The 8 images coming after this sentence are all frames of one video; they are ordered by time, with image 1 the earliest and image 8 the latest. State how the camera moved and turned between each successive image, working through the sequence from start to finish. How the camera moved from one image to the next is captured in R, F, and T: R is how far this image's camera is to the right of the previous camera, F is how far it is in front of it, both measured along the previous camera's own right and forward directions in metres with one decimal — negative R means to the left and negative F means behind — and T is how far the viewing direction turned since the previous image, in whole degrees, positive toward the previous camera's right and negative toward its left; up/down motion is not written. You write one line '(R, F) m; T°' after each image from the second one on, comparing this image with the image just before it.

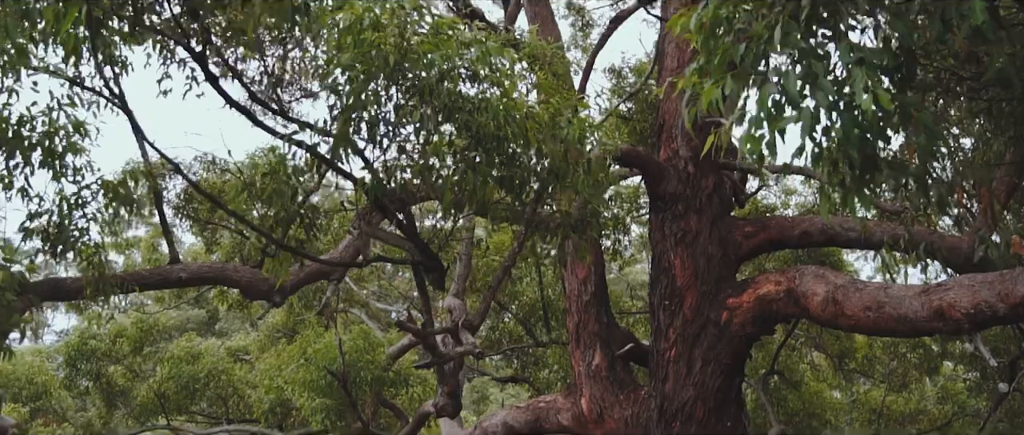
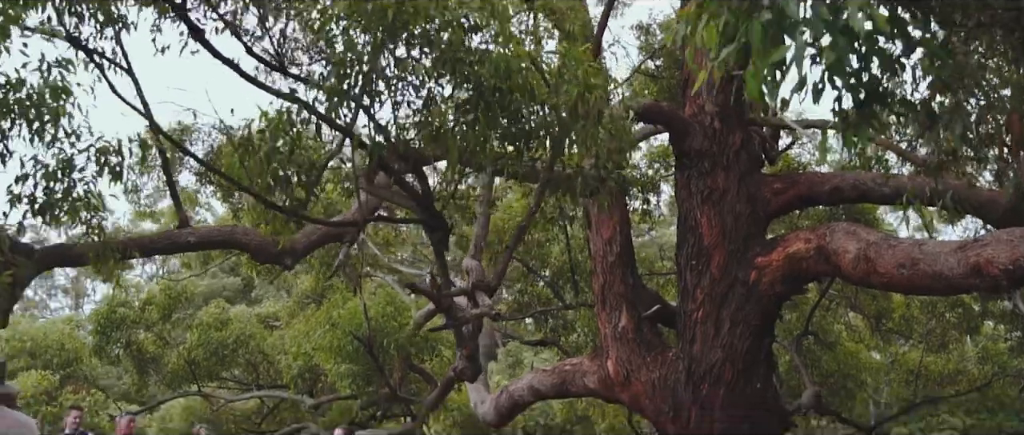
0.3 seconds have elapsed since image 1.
(+0.1, +0.2) m; -2°
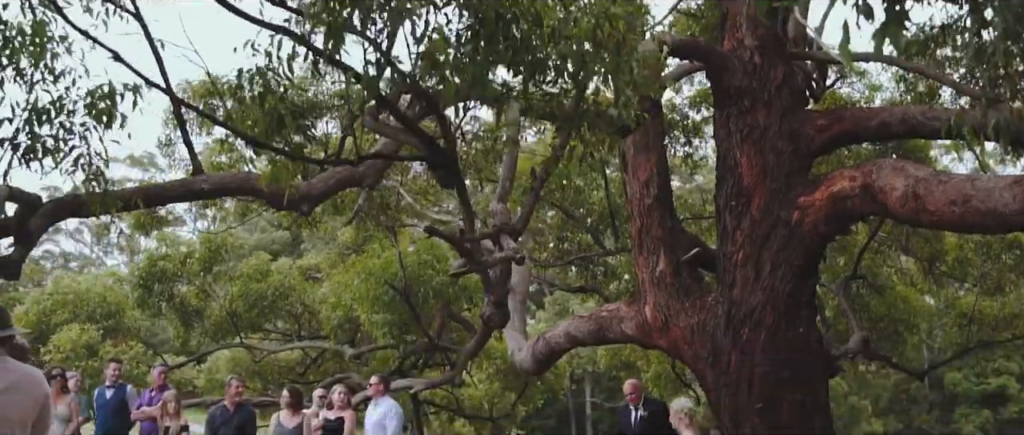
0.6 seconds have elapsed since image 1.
(+0.1, +0.2) m; -3°
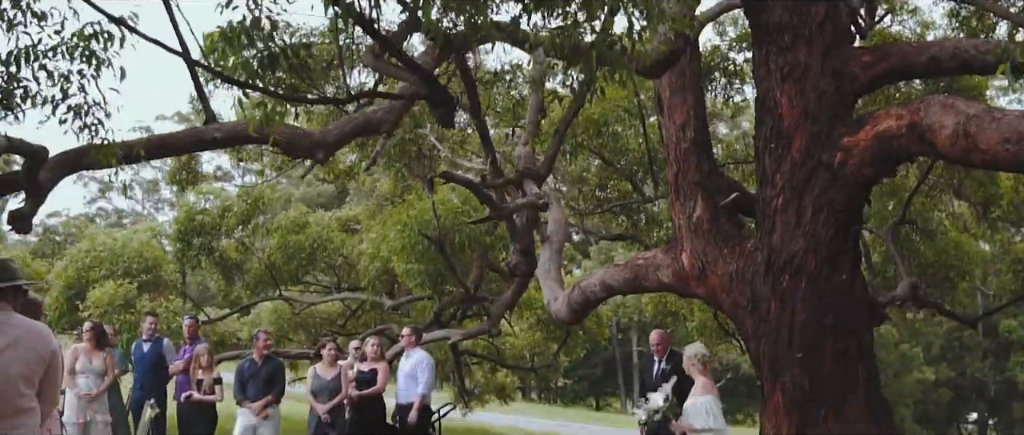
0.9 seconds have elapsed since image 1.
(+0.1, +0.2) m; -3°
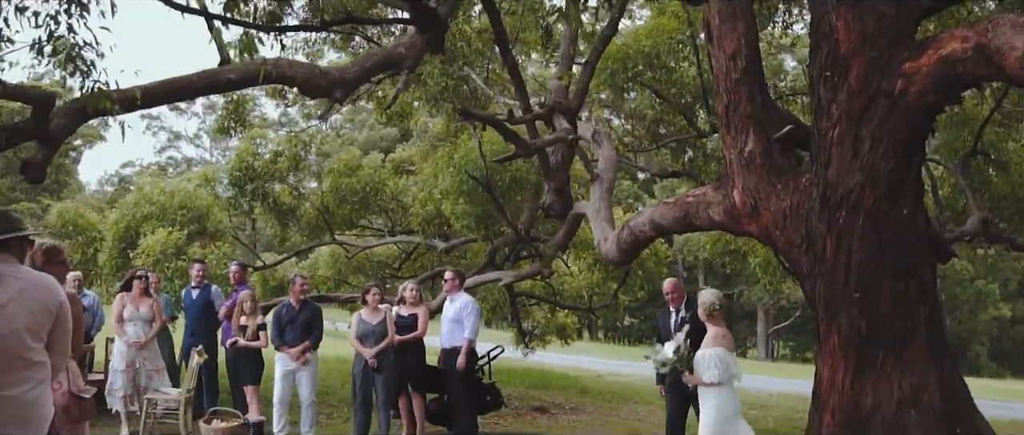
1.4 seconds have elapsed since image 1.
(+0.2, +0.3) m; -4°
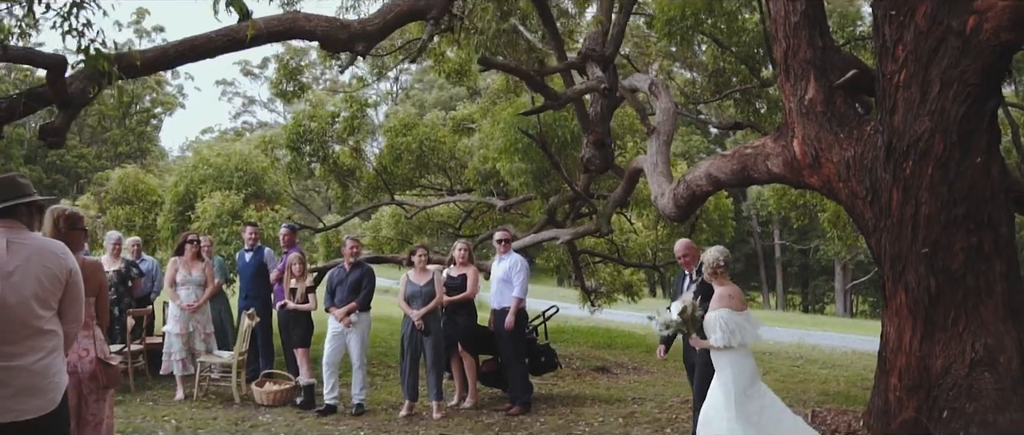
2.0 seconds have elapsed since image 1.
(+0.2, +0.3) m; -4°
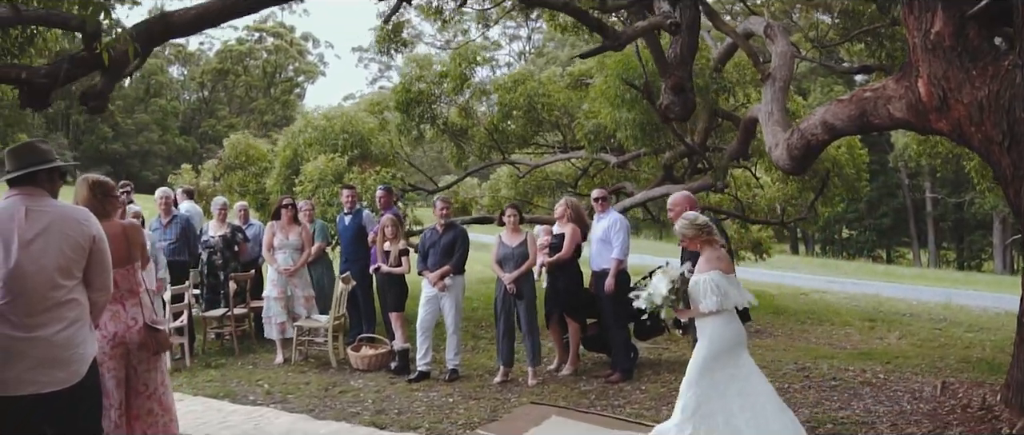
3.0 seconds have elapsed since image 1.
(+0.3, +0.4) m; -8°
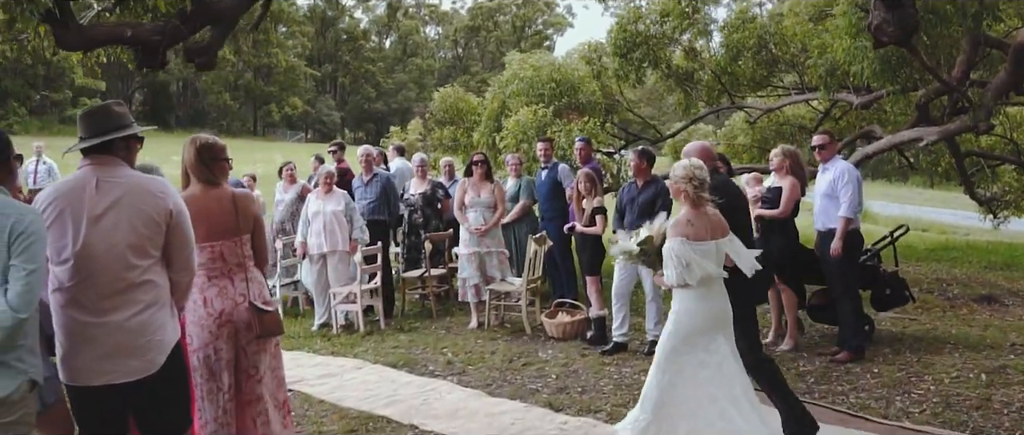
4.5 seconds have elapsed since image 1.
(+0.4, +0.8) m; -15°
